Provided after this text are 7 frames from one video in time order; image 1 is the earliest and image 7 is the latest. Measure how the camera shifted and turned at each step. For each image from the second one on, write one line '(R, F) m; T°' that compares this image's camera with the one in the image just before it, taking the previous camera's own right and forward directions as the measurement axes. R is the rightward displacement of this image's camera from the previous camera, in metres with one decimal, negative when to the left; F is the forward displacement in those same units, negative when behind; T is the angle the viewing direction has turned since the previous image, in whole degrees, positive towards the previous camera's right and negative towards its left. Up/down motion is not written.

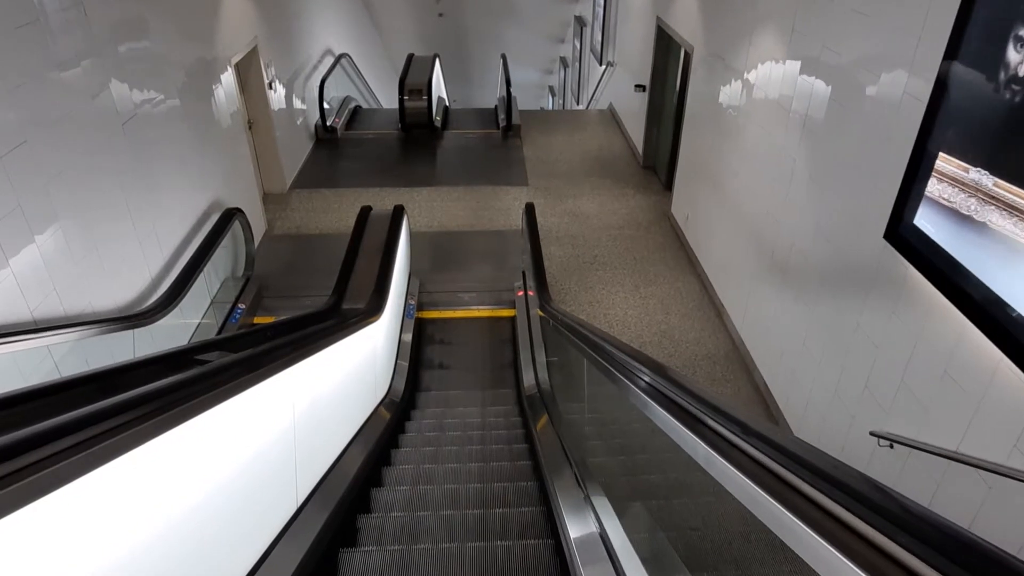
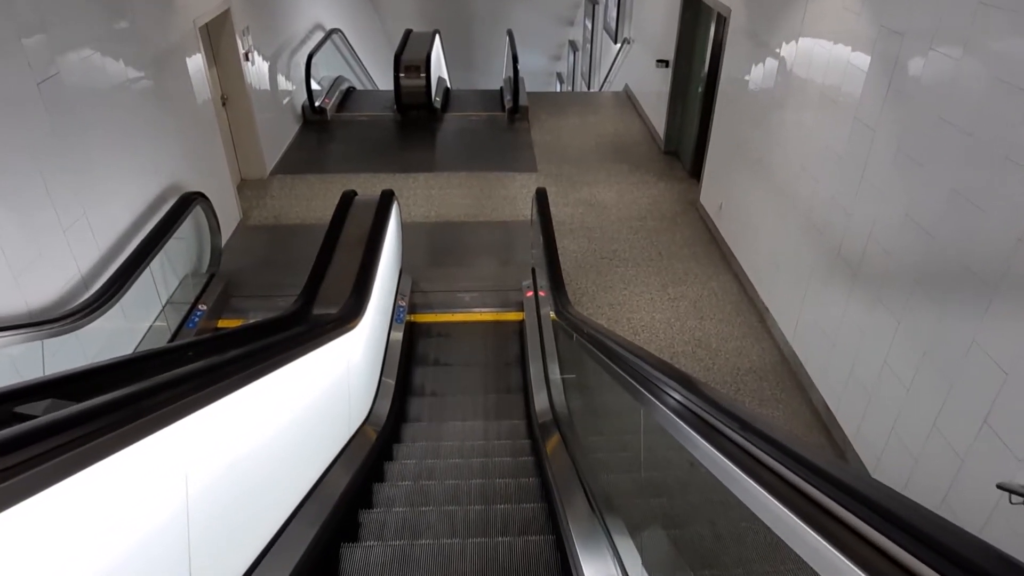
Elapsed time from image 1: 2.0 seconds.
(0.0, +0.8) m; 0°
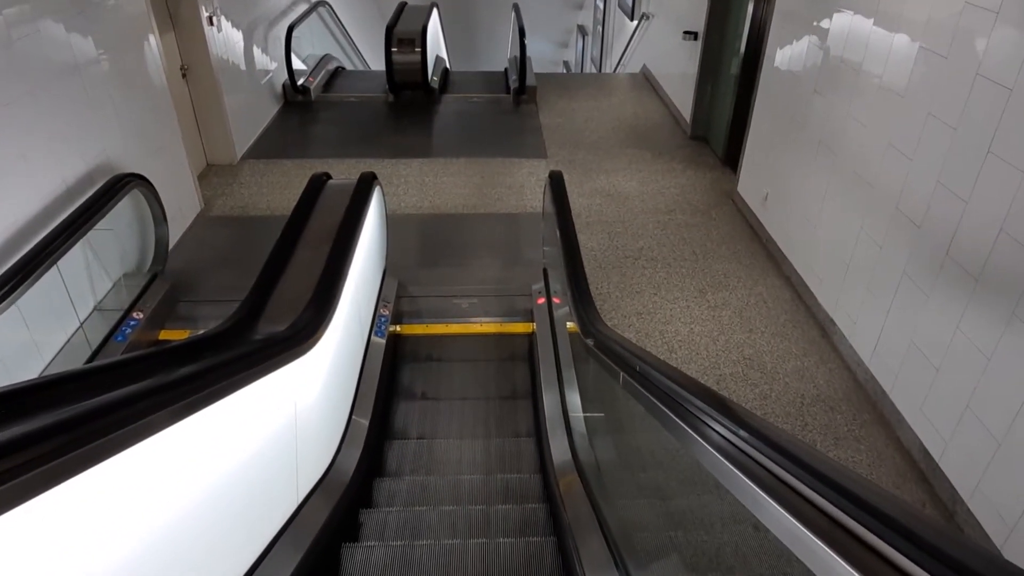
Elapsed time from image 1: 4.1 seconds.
(0.0, +0.8) m; 0°
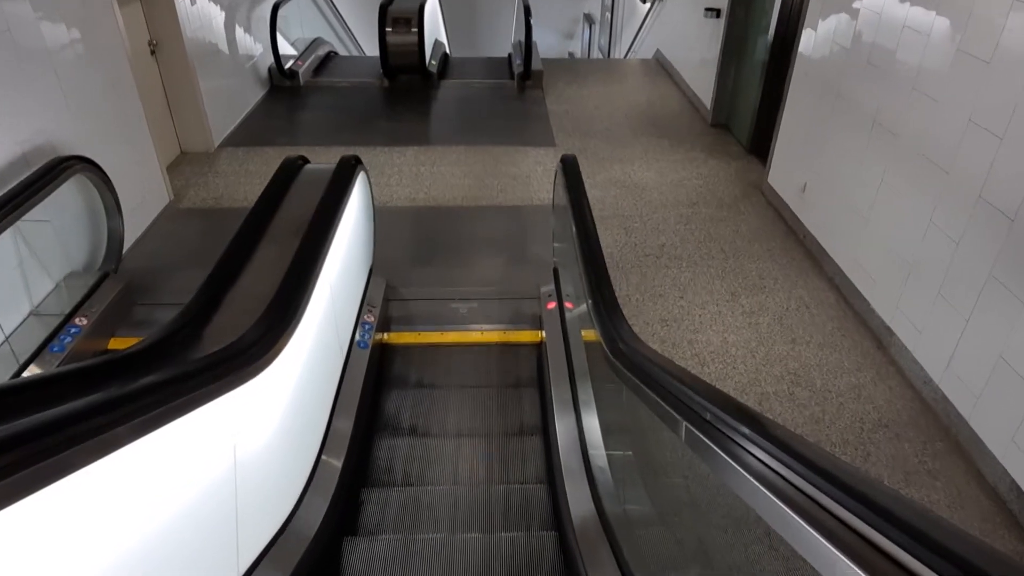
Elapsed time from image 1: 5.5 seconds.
(0.0, +0.5) m; 0°
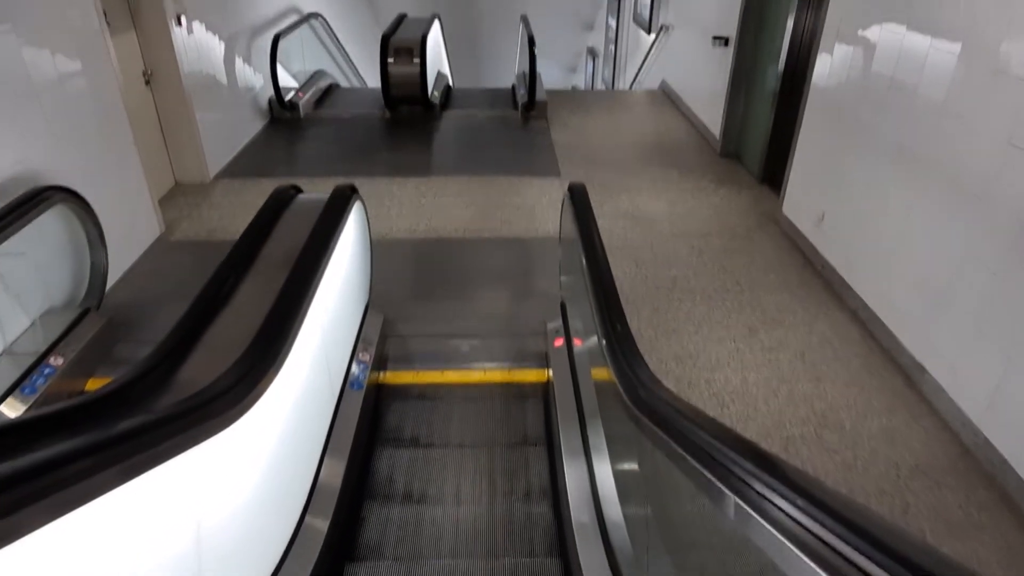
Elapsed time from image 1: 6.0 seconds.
(0.0, +0.2) m; 0°
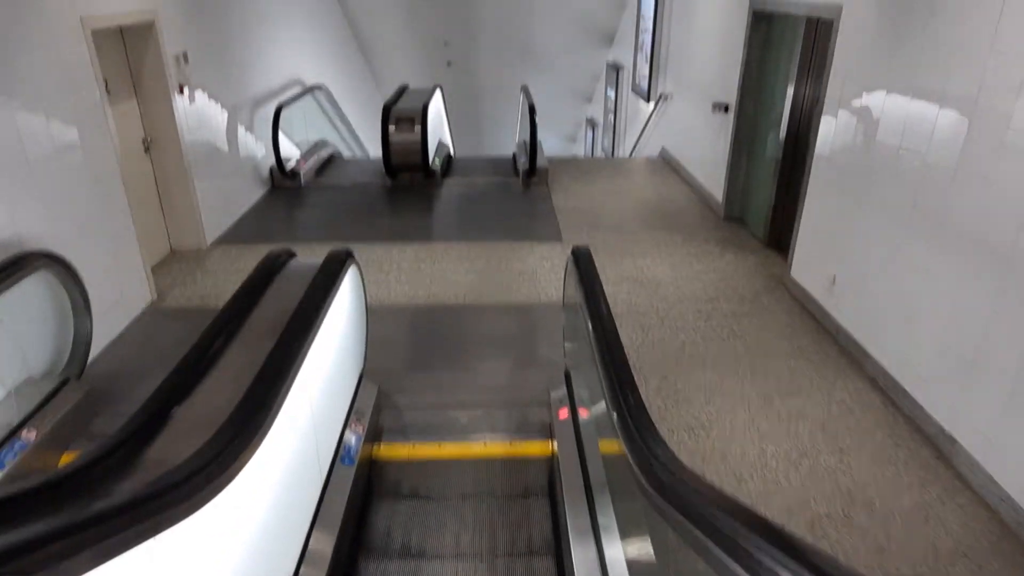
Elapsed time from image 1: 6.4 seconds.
(0.0, +0.1) m; 0°
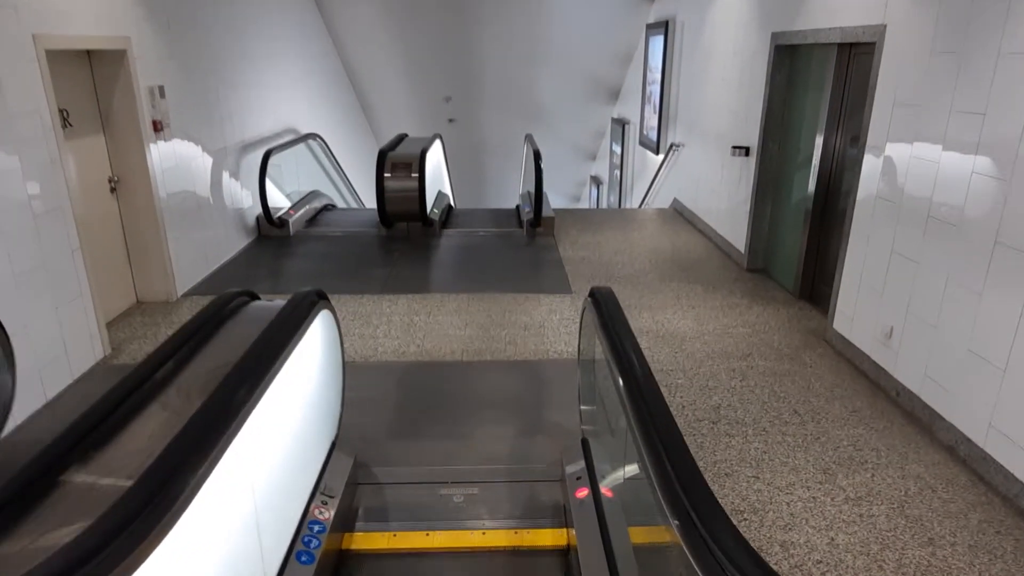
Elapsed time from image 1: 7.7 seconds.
(0.0, +0.5) m; 0°
